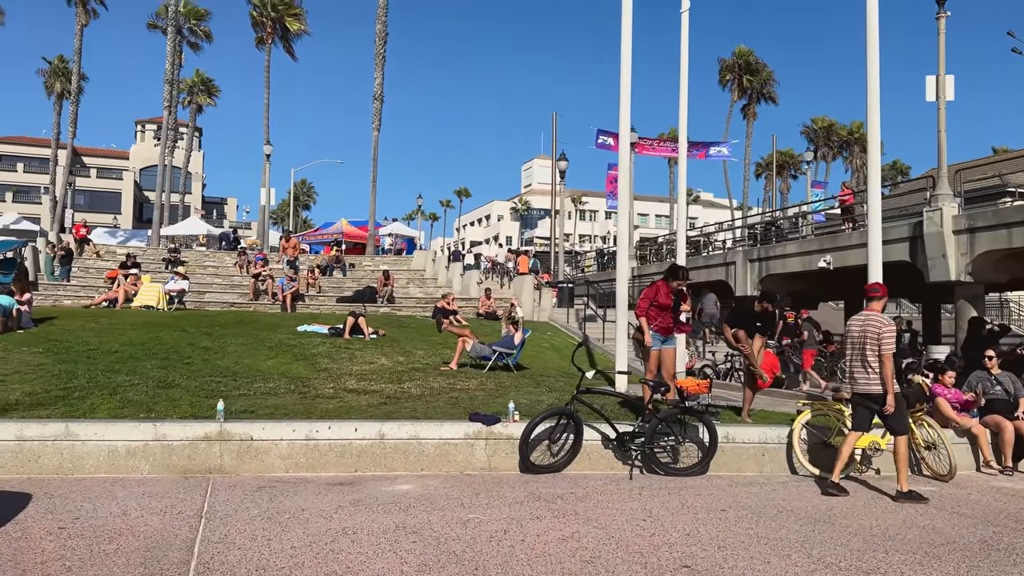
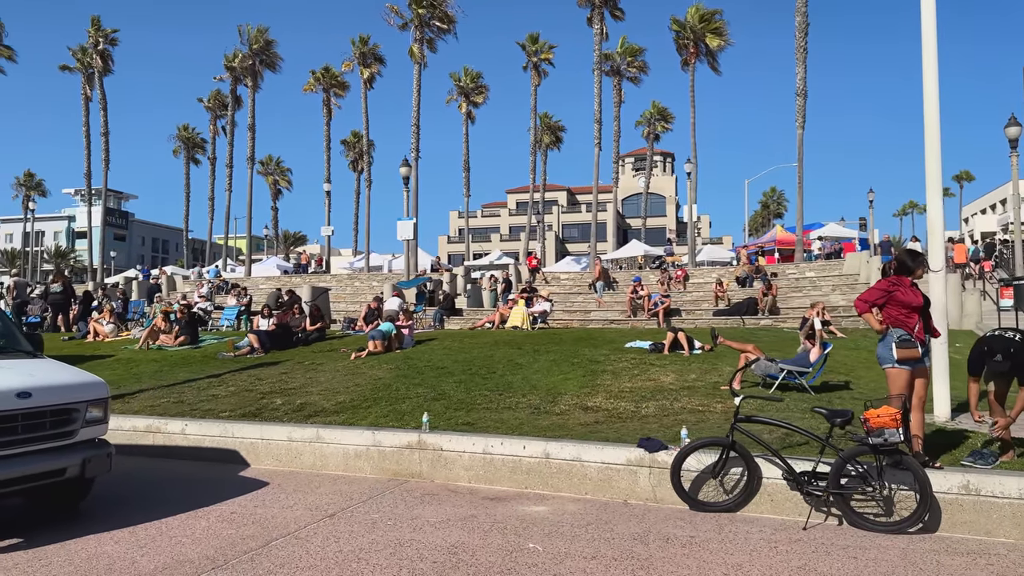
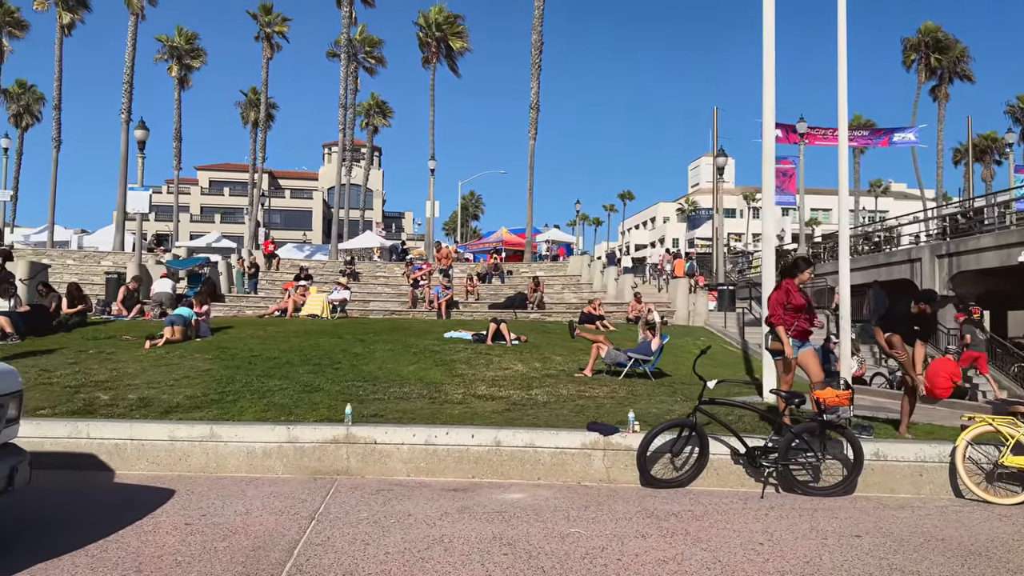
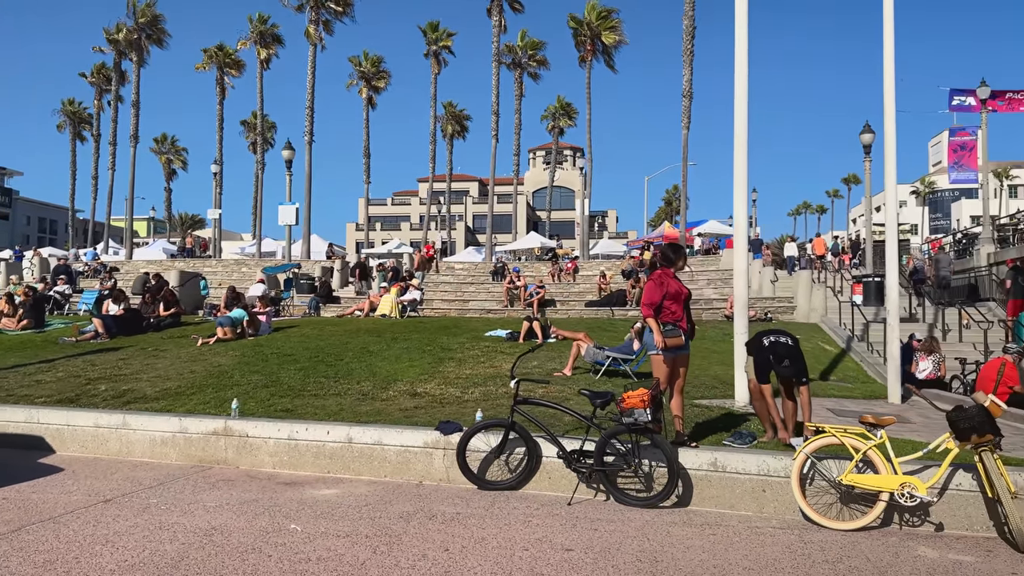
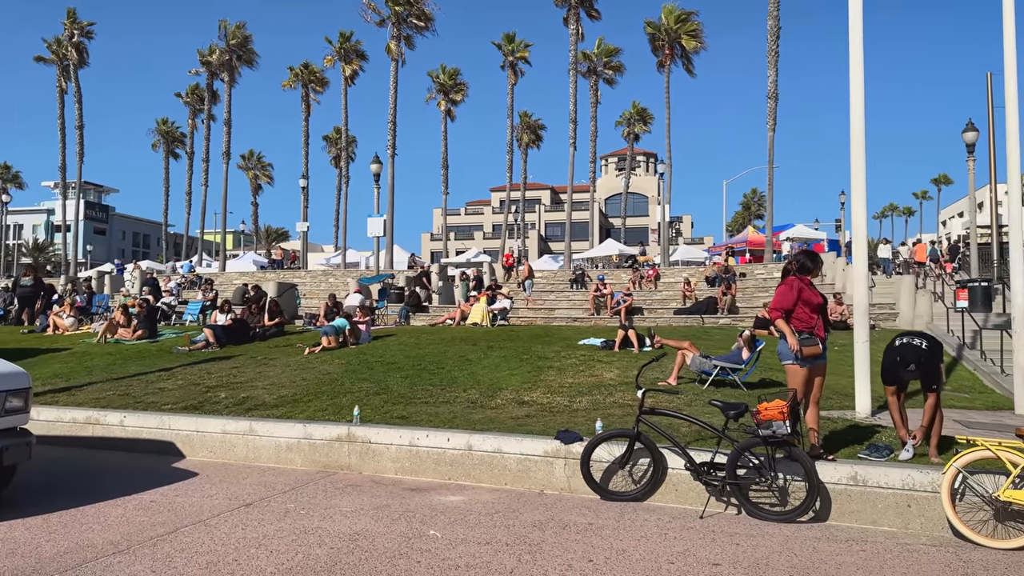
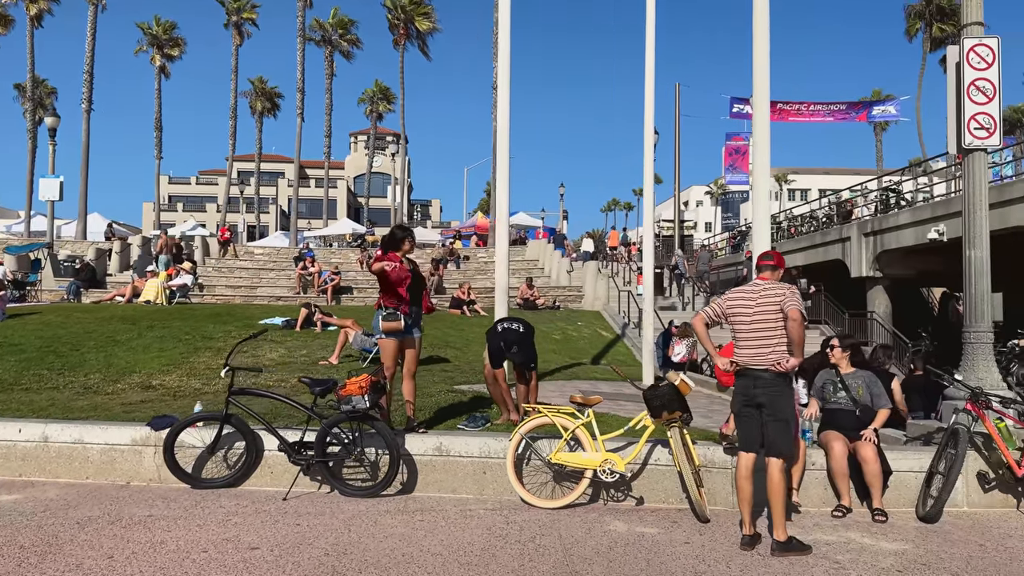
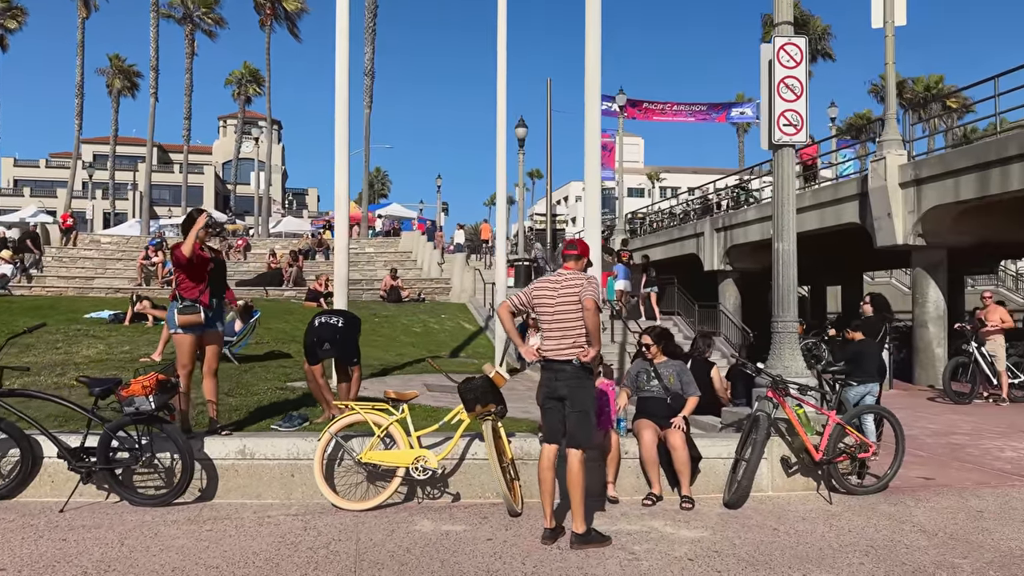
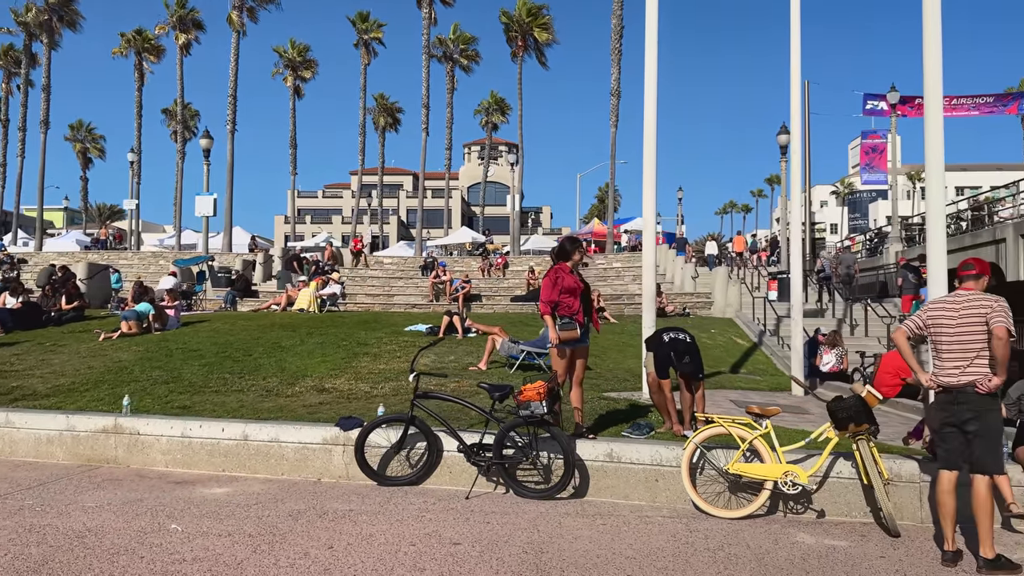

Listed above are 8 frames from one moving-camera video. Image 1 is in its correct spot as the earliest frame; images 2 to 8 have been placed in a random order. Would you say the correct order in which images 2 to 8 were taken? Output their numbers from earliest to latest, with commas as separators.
3, 2, 5, 4, 8, 6, 7
